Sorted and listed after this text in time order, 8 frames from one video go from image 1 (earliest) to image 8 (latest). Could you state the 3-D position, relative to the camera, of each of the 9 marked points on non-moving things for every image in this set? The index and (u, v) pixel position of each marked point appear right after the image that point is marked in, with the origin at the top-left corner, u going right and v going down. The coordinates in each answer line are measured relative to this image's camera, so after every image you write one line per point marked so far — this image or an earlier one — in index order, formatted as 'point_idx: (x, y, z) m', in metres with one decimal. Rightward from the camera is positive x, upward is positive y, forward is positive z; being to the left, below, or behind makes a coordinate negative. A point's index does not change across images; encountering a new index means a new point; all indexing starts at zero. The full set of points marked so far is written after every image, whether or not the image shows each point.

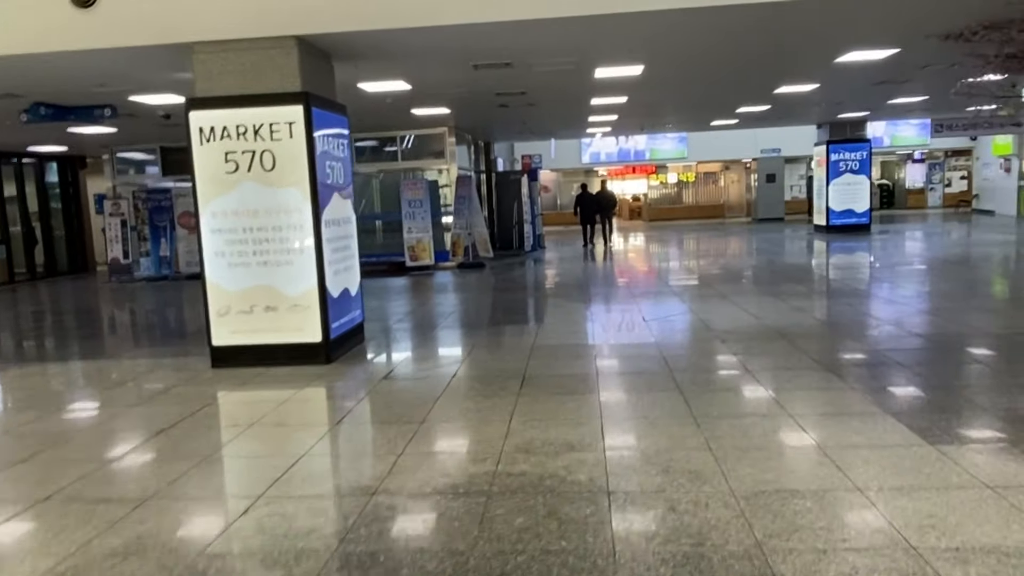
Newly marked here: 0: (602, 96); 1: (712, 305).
0: (+1.4, +3.0, +11.6) m
1: (+3.0, -0.2, +10.8) m
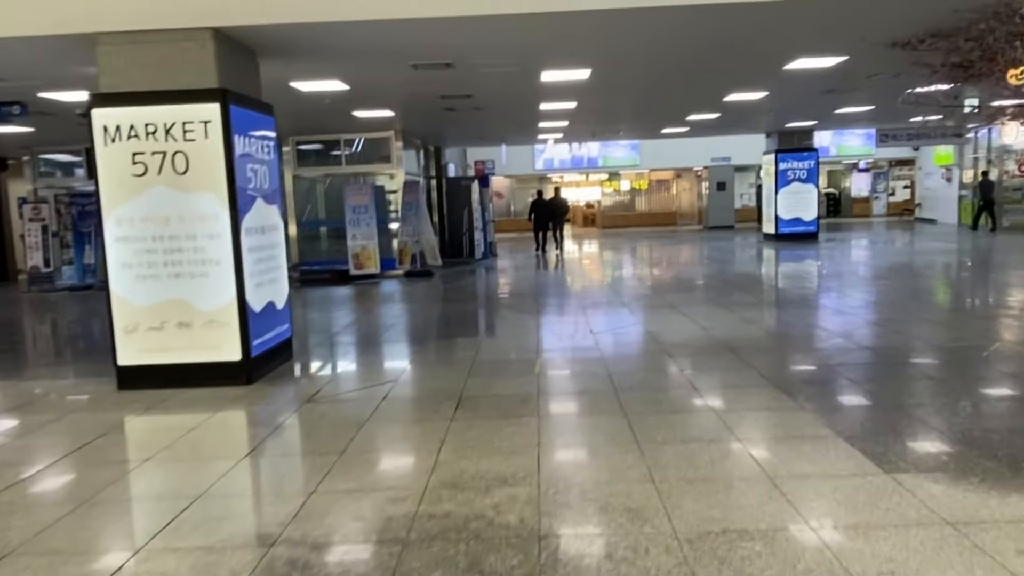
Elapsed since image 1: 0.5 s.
0: (+0.6, +2.9, +11.3) m
1: (+2.2, -0.4, +10.6) m
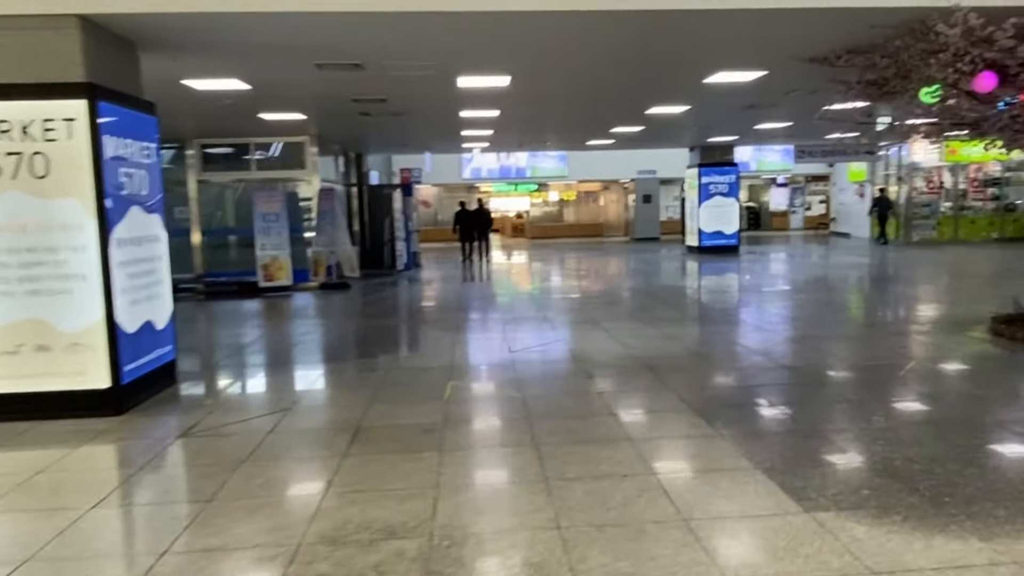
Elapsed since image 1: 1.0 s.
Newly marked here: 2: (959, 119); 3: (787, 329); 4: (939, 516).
0: (-0.6, +2.7, +10.9) m
1: (+1.0, -0.6, +10.3) m
2: (+4.5, +1.7, +7.4) m
3: (+3.8, -0.5, +10.1) m
4: (+2.1, -1.1, +3.7) m
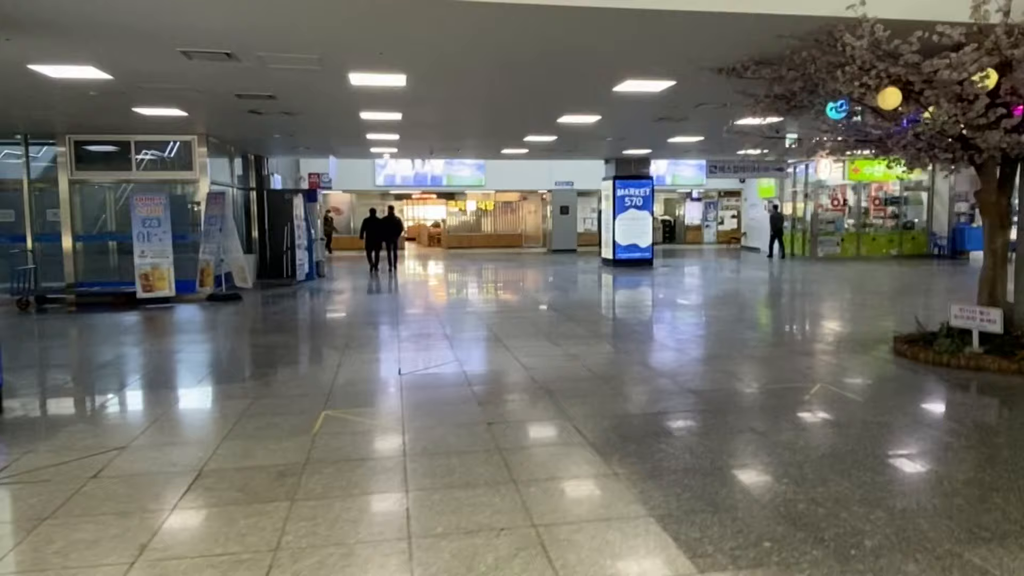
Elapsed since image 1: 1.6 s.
0: (-2.0, +2.5, +10.2) m
1: (-0.3, -0.8, +9.7) m
2: (+3.5, +1.5, +7.2) m
3: (+2.5, -0.7, +9.8) m
4: (+1.5, -1.3, +3.3) m
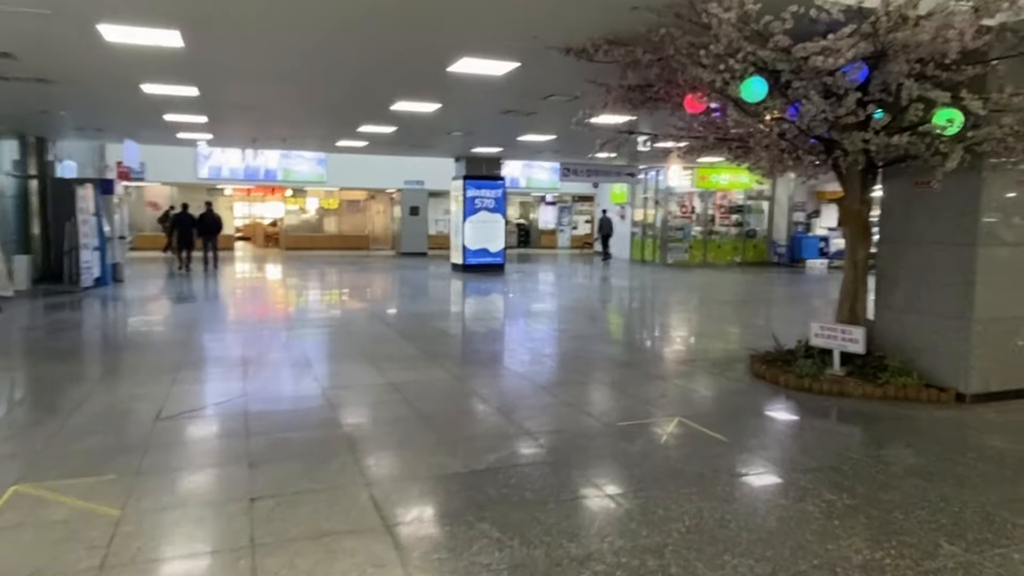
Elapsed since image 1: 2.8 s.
0: (-4.0, +2.3, +8.3) m
1: (-2.3, -0.9, +8.2) m
2: (+1.9, +1.4, +6.4) m
3: (+0.4, -0.9, +8.8) m
4: (+0.6, -1.4, +2.1) m
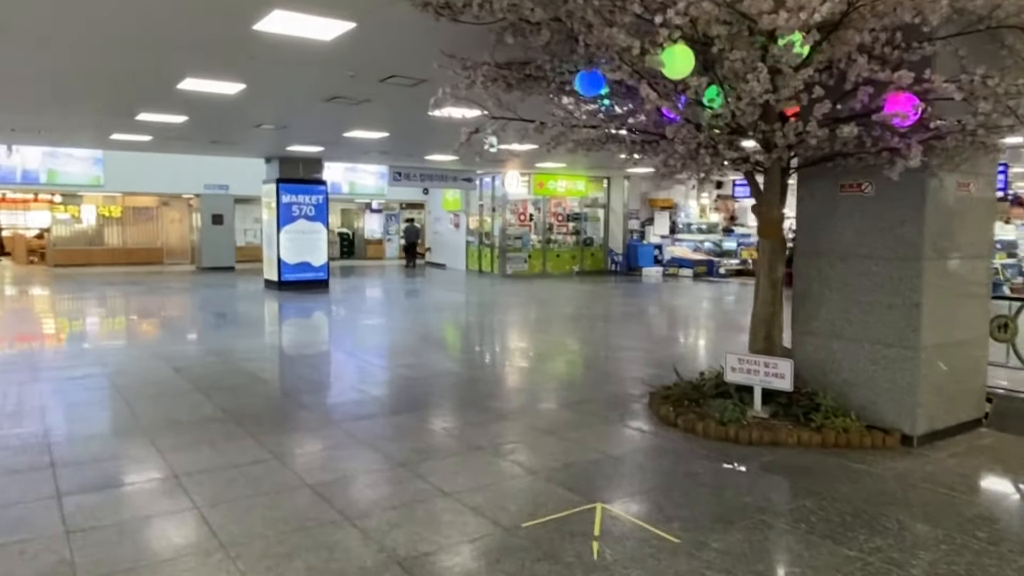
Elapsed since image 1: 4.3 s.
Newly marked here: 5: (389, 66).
0: (-5.4, +1.9, +5.5) m
1: (-3.6, -1.3, +5.7) m
2: (+0.8, +1.2, +5.1) m
3: (-1.1, -1.2, +7.0) m
4: (+0.7, -1.6, +0.6) m
5: (-1.1, +2.0, +6.8) m
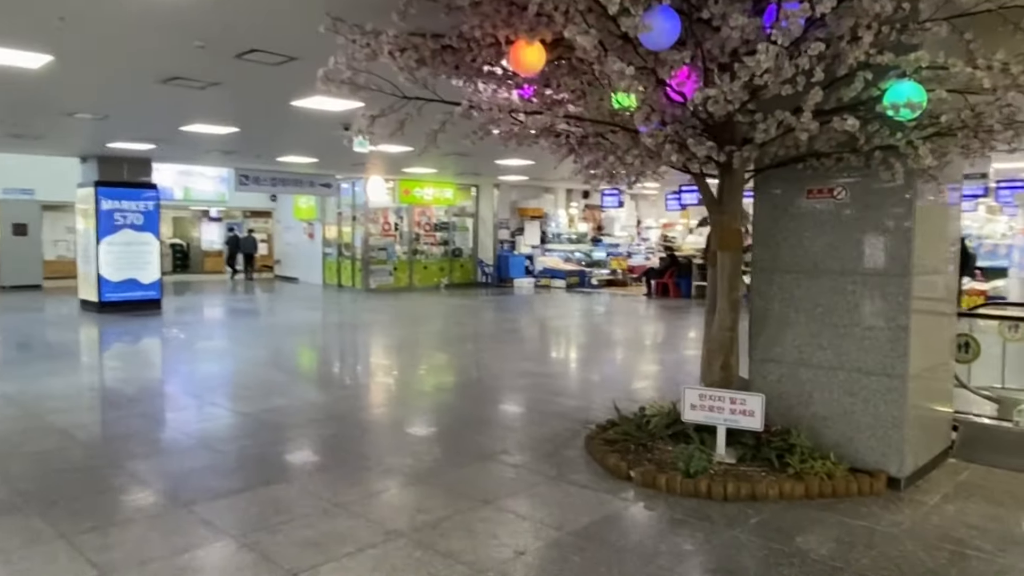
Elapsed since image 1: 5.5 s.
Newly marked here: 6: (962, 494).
0: (-5.8, +1.7, +3.2) m
1: (-4.1, -1.5, +3.8) m
2: (+0.3, +1.0, +4.1) m
3: (-1.9, -1.4, +5.5) m
4: (+1.2, -1.7, -0.4) m
5: (-1.9, +1.8, +5.4) m
6: (+2.7, -1.2, +4.3) m
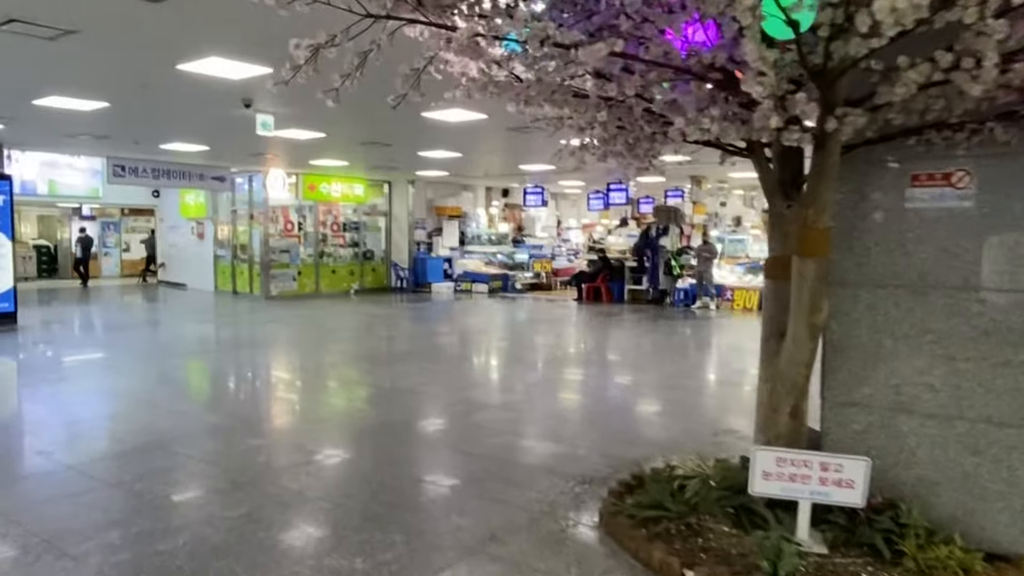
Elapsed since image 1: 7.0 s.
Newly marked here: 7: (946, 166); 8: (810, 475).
0: (-5.6, +1.5, +1.0) m
1: (-3.9, -1.7, +1.8) m
2: (+0.4, +0.9, +2.7) m
3: (-1.9, -1.5, +3.8) m
4: (+1.9, -1.8, -1.6) m
5: (-2.0, +1.7, +3.6) m
6: (+2.7, -1.3, +3.2) m
7: (+2.0, +0.6, +3.3) m
8: (+1.3, -0.8, +3.3) m
